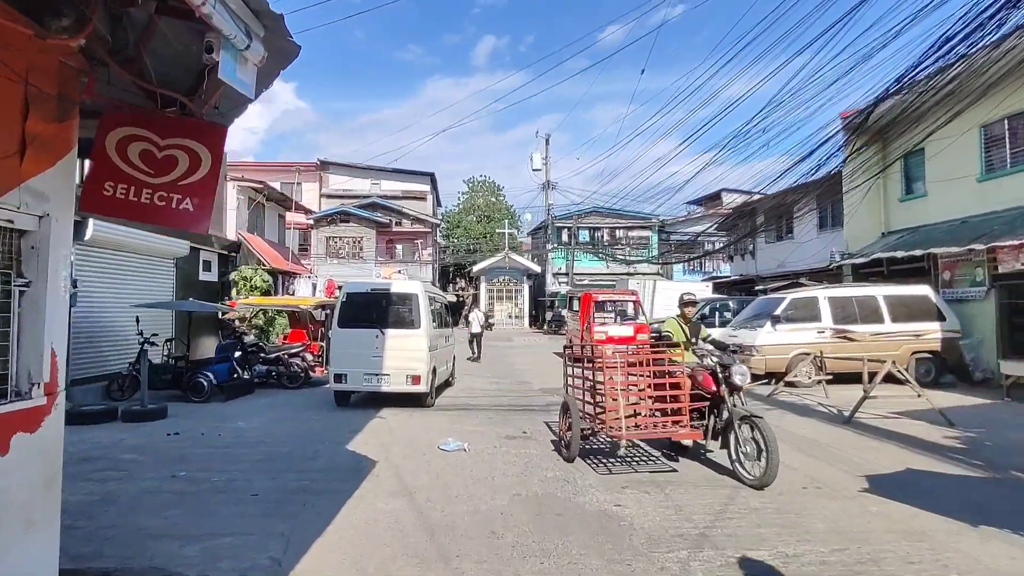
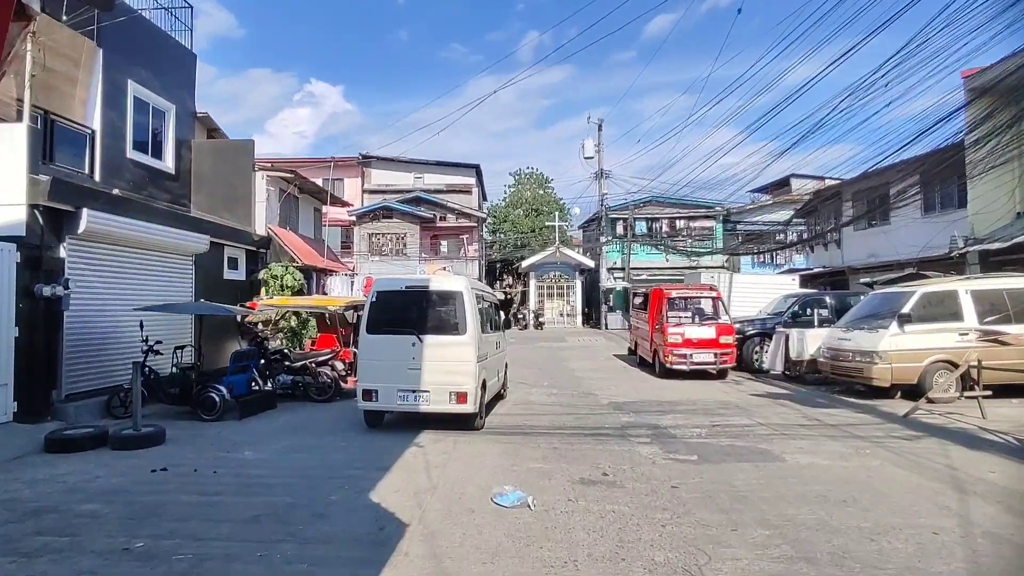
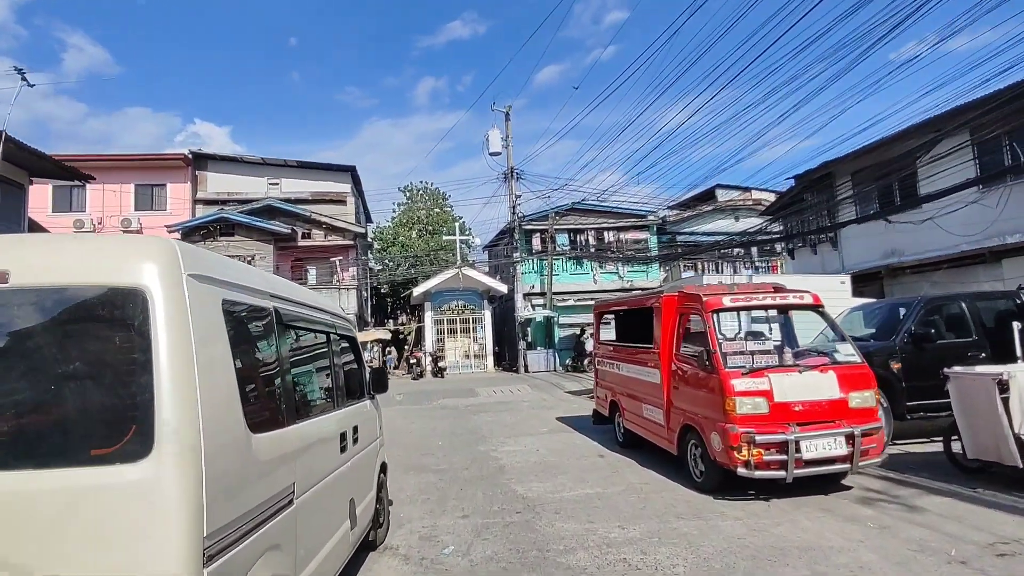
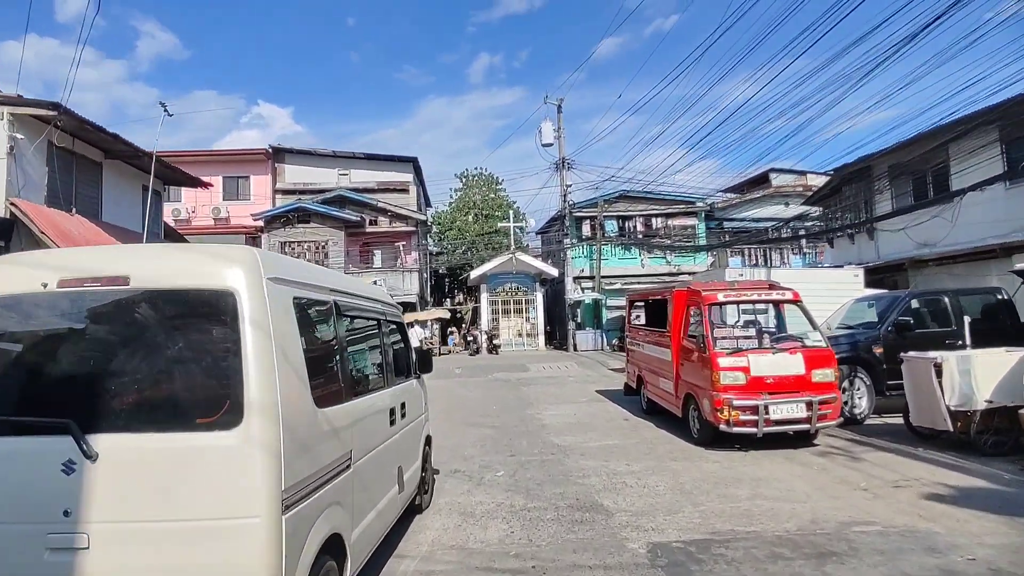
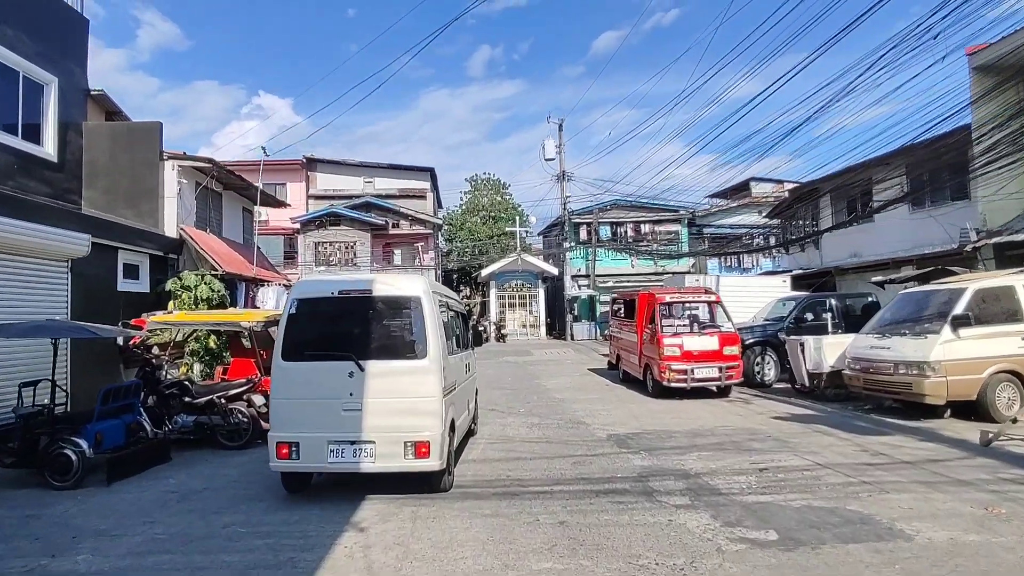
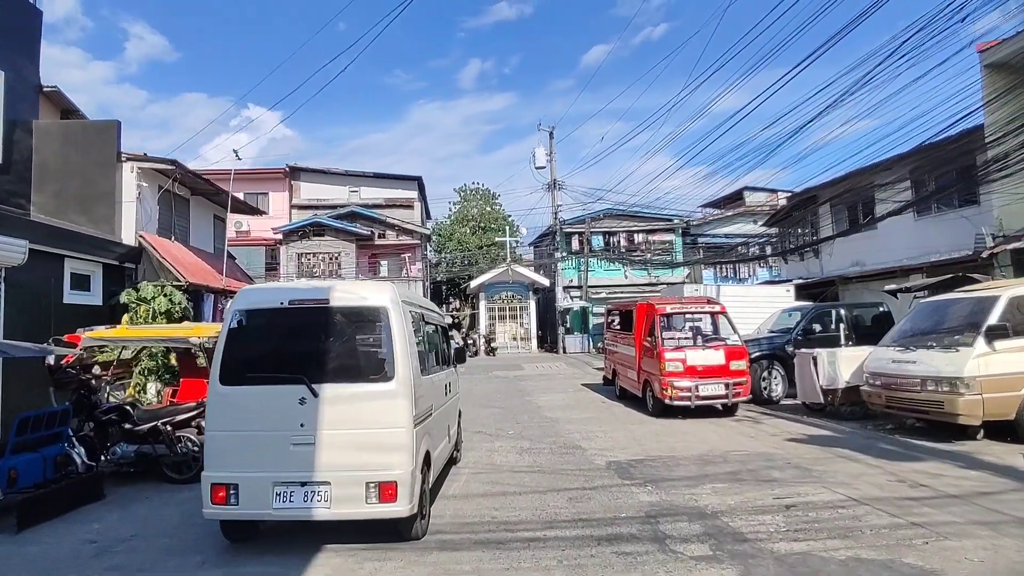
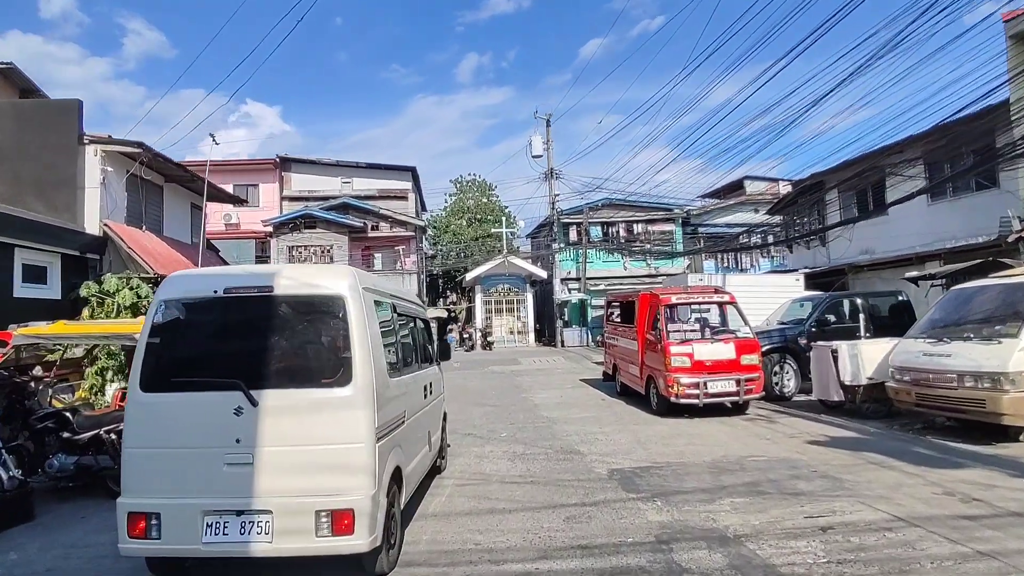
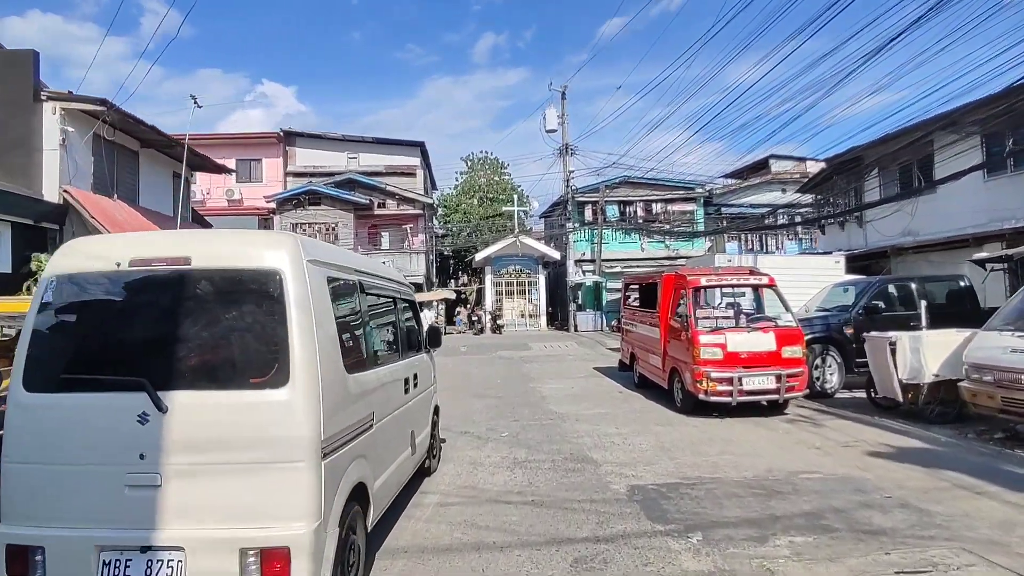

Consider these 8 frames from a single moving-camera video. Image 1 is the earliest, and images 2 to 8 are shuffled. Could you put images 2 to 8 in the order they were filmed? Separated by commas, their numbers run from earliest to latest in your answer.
2, 5, 6, 7, 8, 4, 3
